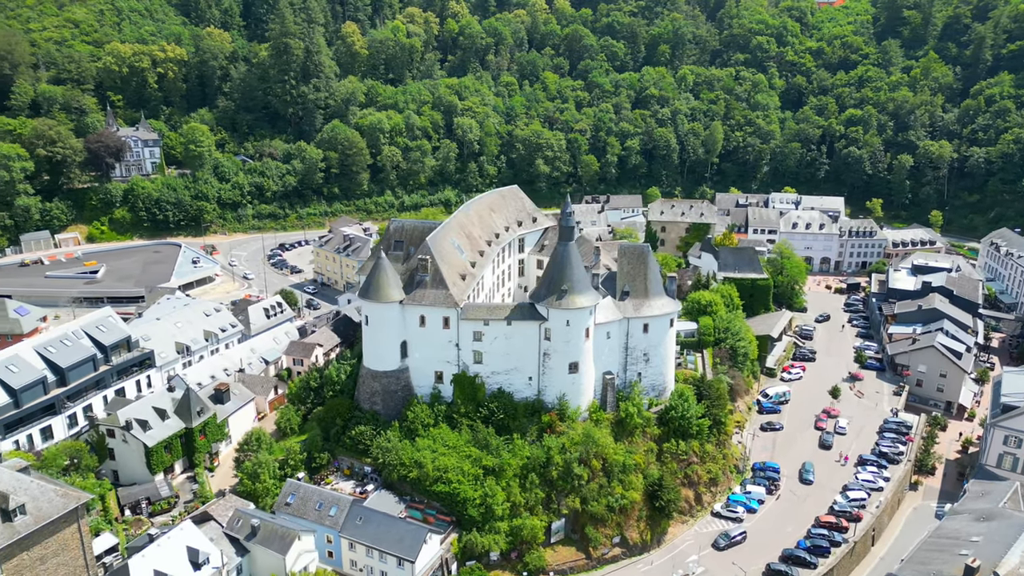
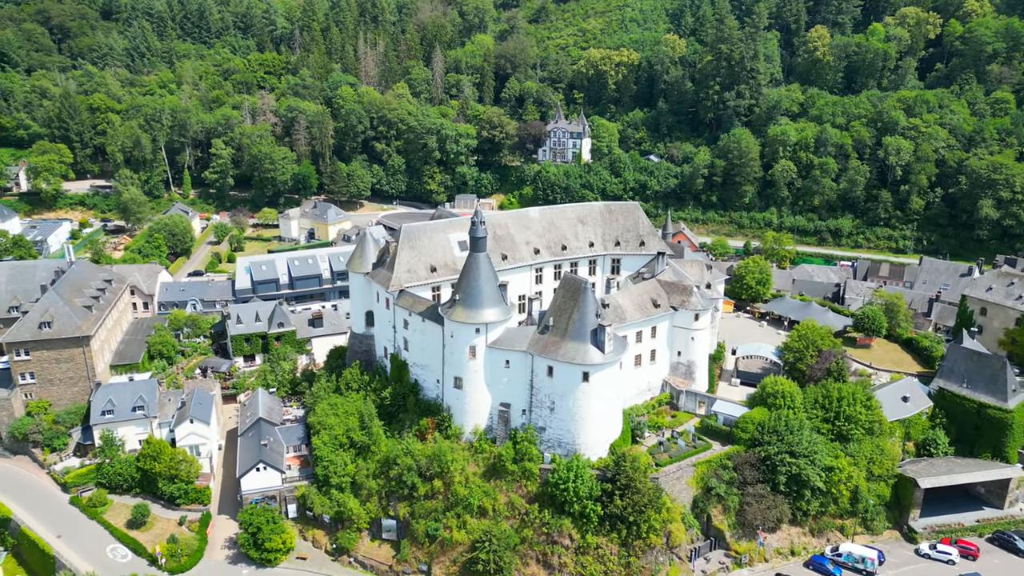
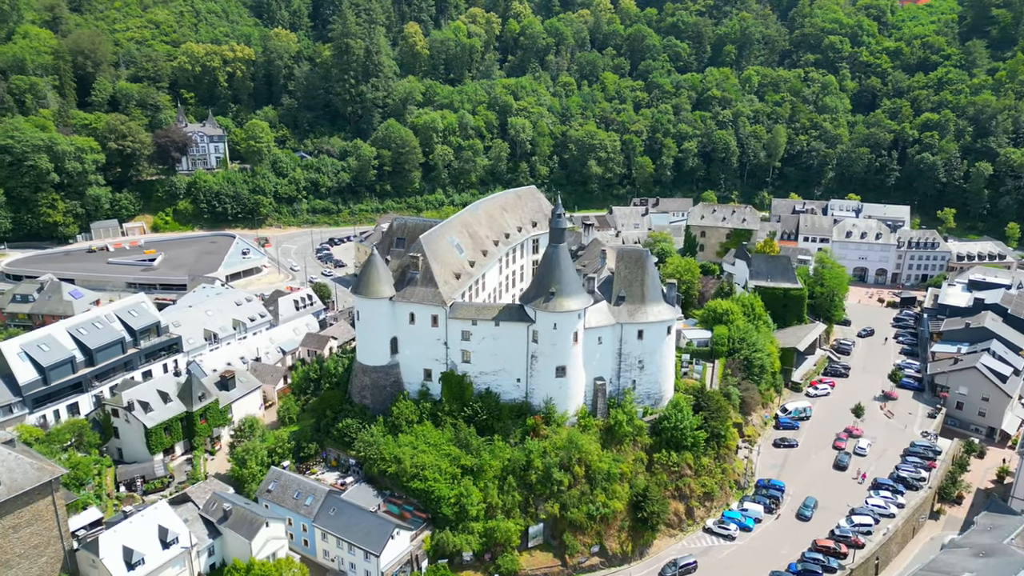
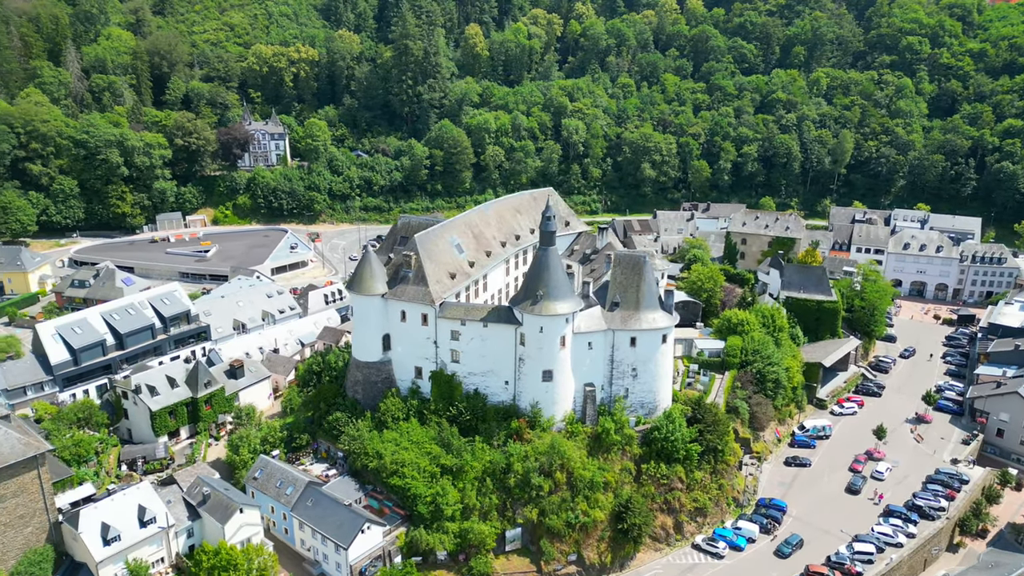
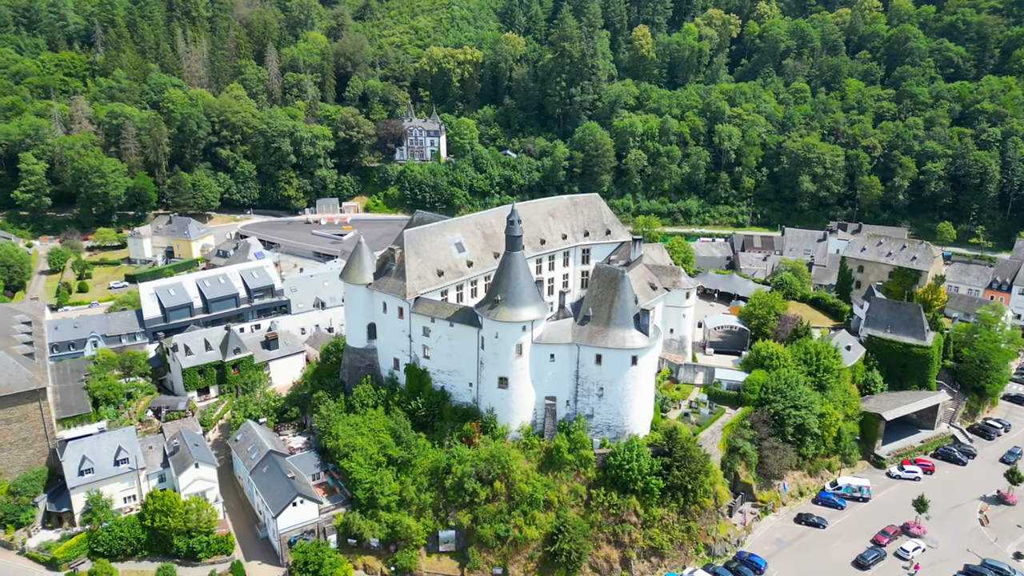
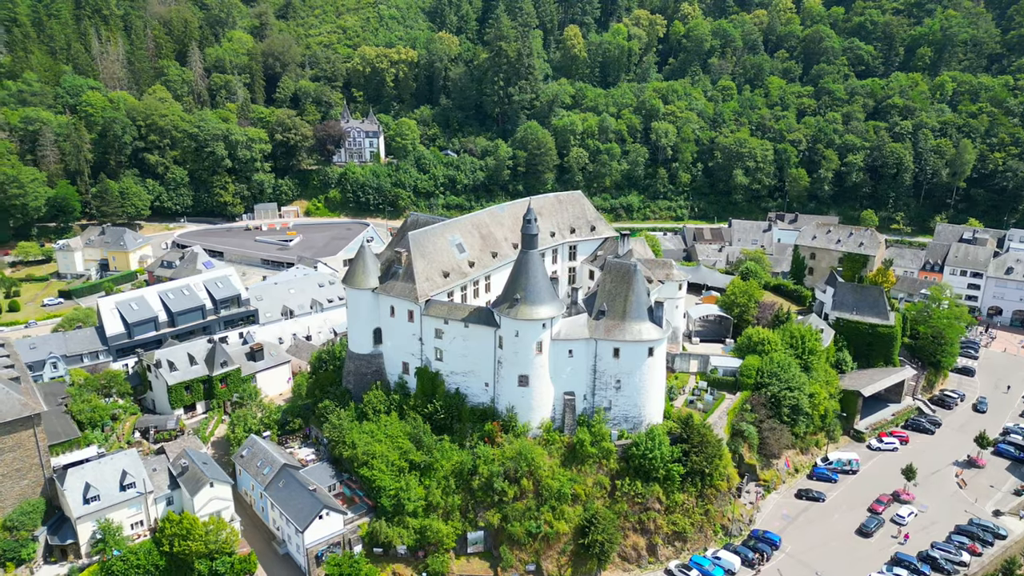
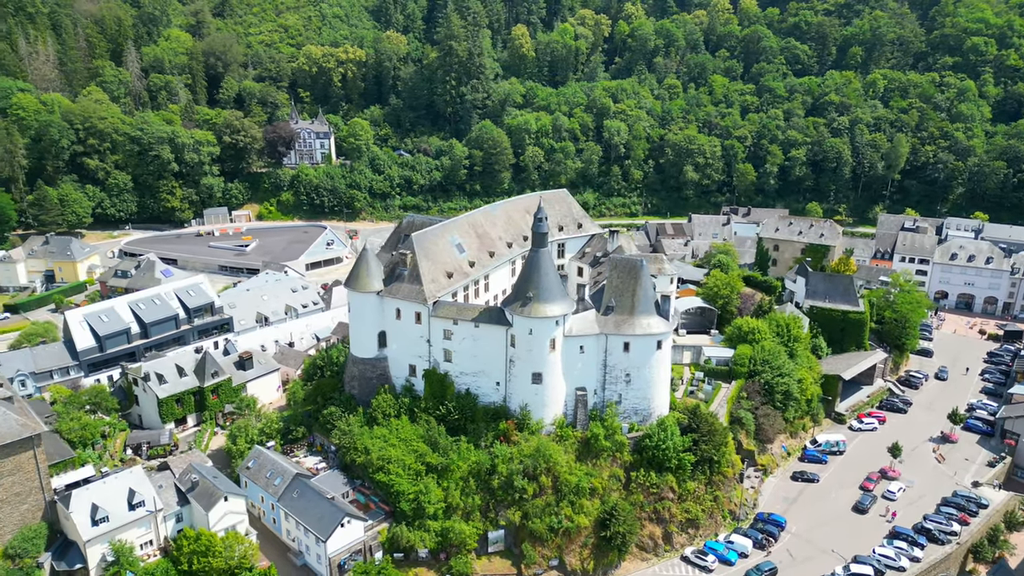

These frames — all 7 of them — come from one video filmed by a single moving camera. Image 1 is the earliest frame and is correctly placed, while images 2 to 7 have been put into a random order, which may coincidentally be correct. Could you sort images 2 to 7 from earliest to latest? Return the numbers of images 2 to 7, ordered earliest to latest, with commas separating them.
3, 4, 7, 6, 5, 2
